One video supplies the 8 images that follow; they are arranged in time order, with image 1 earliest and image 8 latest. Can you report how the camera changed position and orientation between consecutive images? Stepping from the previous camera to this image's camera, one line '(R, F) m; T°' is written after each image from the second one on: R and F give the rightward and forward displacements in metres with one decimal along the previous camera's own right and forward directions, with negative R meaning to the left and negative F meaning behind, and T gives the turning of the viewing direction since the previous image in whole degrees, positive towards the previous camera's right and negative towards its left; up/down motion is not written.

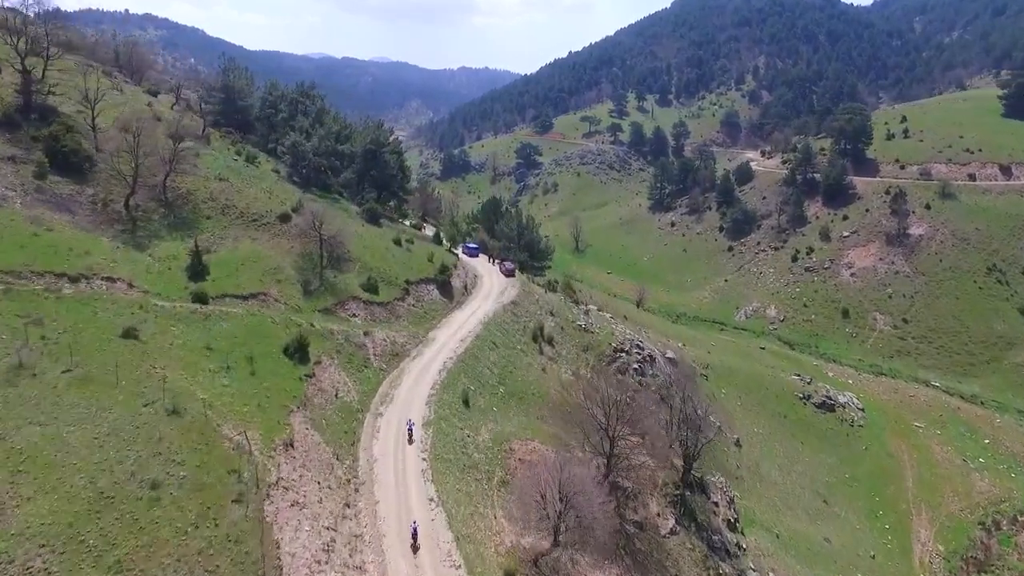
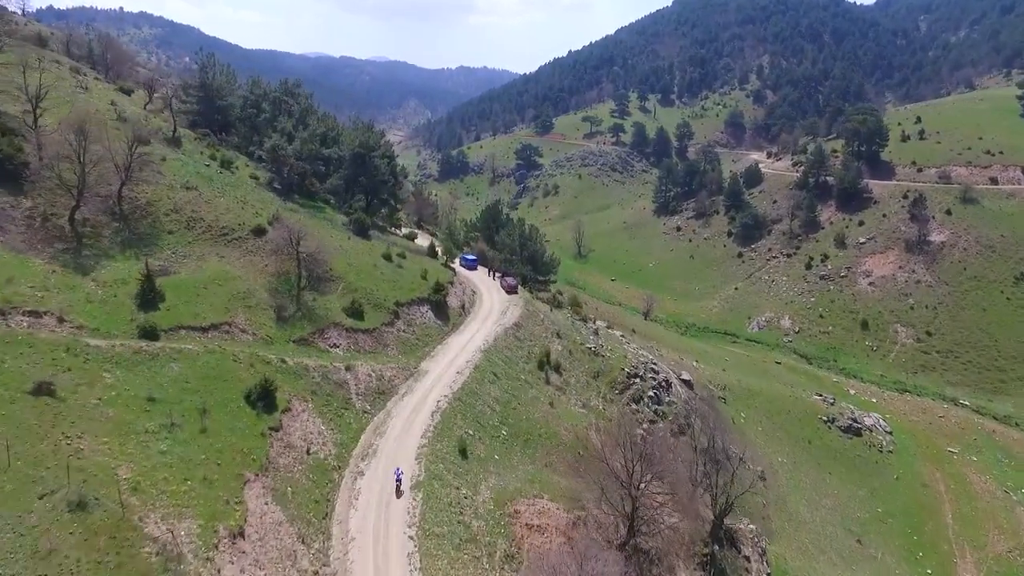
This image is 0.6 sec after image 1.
(-0.3, +5.4) m; 0°
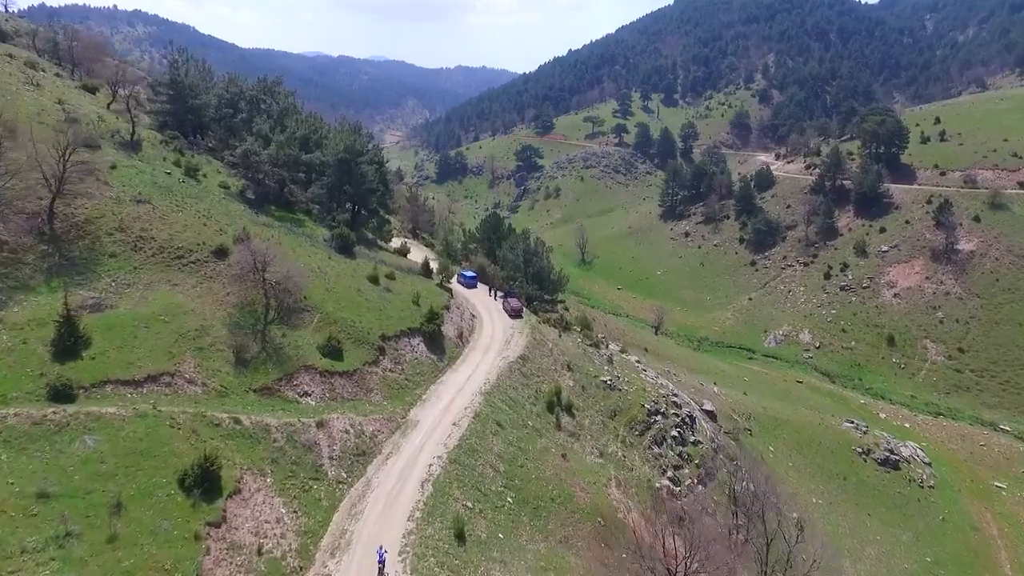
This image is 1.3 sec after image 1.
(-0.4, +6.3) m; 0°
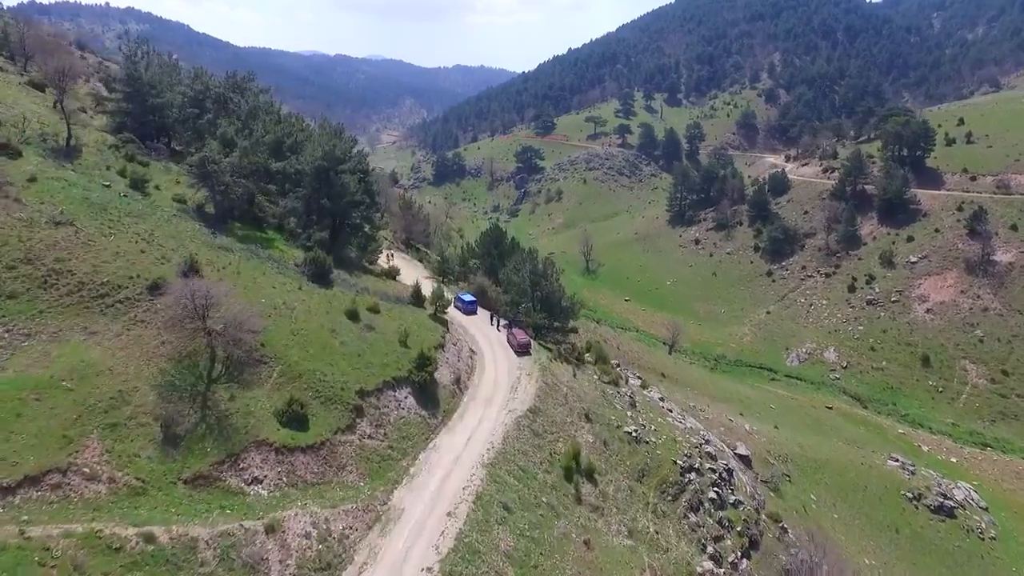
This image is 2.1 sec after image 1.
(-0.6, +7.3) m; 0°
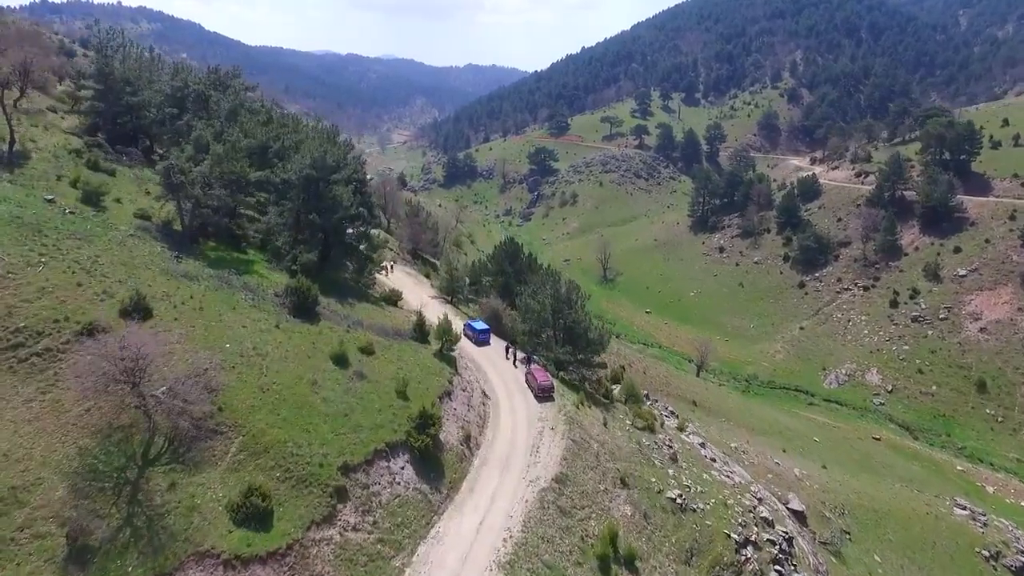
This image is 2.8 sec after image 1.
(-0.6, +6.4) m; -1°
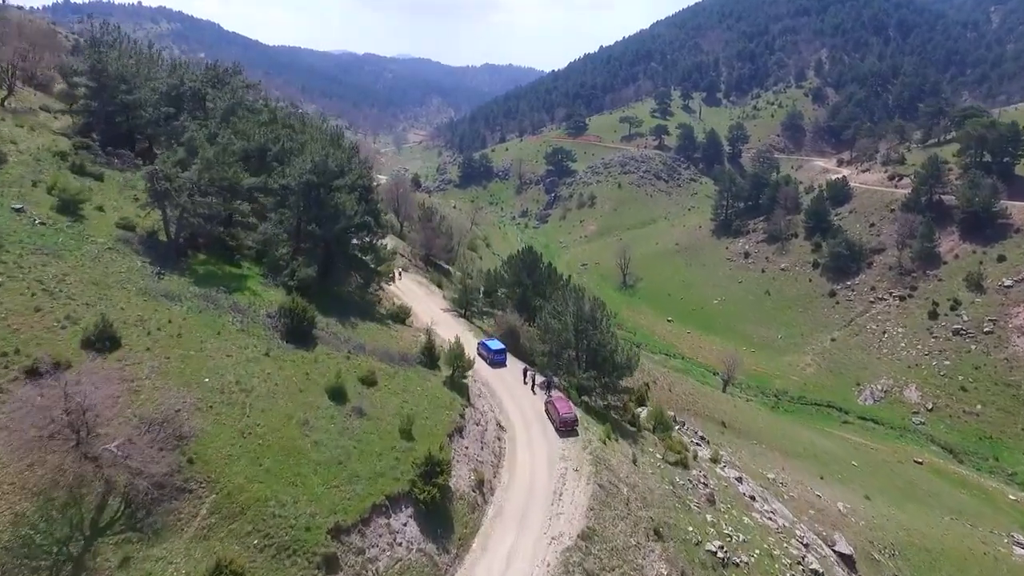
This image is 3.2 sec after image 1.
(-0.3, +3.7) m; -1°
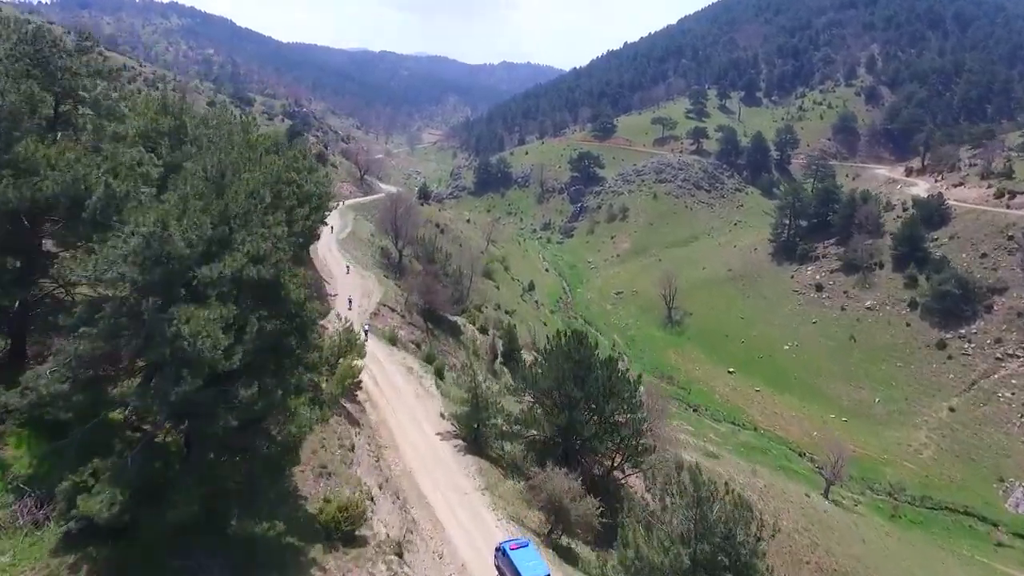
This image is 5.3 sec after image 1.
(-1.3, +19.1) m; -1°
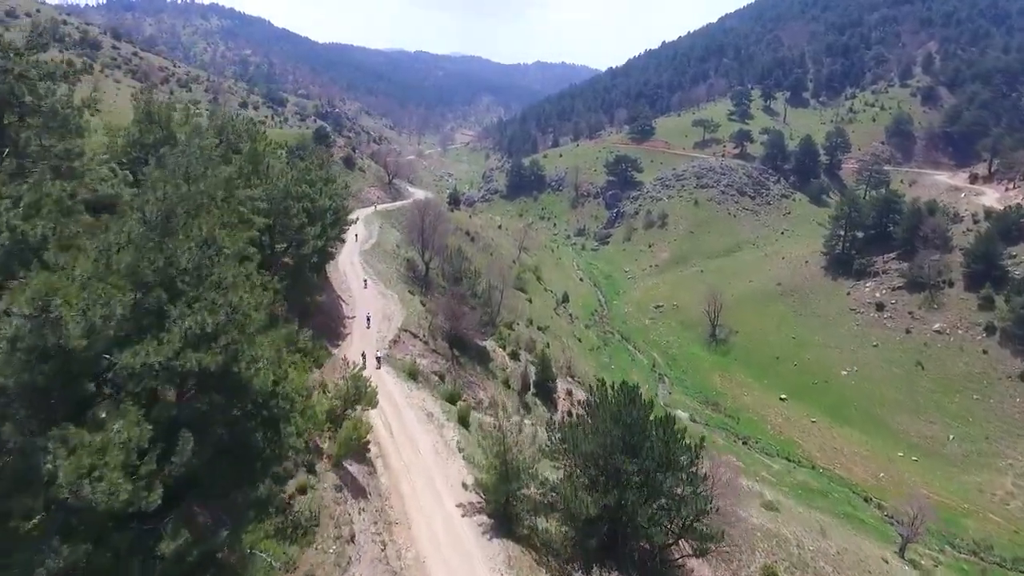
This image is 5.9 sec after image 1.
(-0.4, +5.4) m; -3°
